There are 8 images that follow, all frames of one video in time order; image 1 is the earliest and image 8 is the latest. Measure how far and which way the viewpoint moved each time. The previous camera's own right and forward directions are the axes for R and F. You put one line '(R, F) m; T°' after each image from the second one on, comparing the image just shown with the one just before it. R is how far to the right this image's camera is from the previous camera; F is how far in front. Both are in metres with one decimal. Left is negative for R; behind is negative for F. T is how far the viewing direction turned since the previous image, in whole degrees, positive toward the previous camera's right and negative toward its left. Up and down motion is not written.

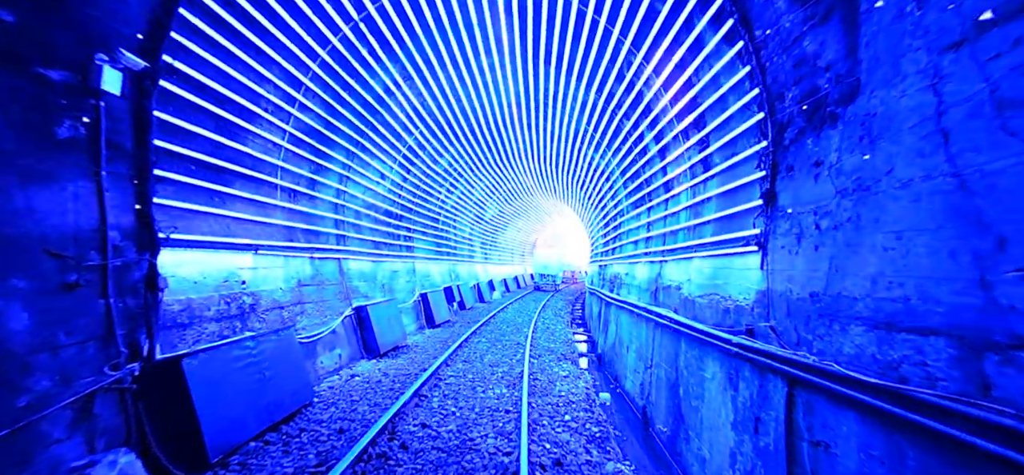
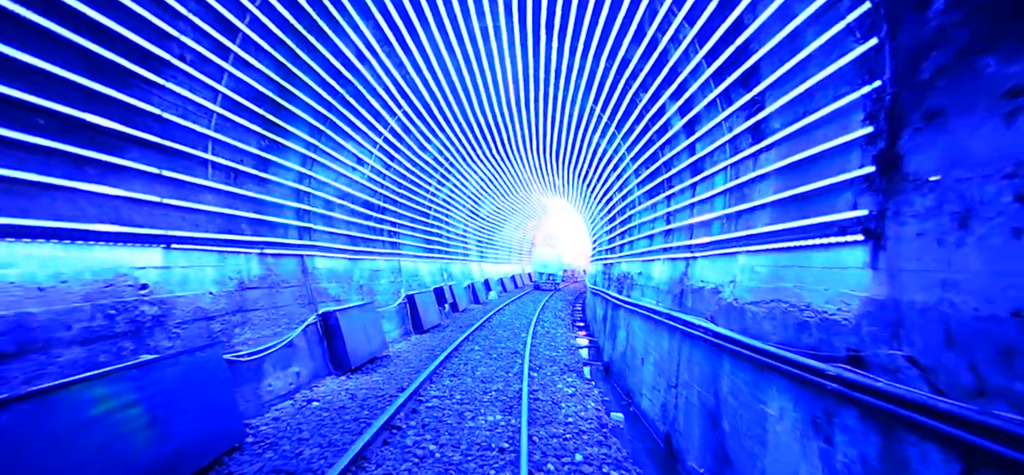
(0.0, +0.8) m; 0°
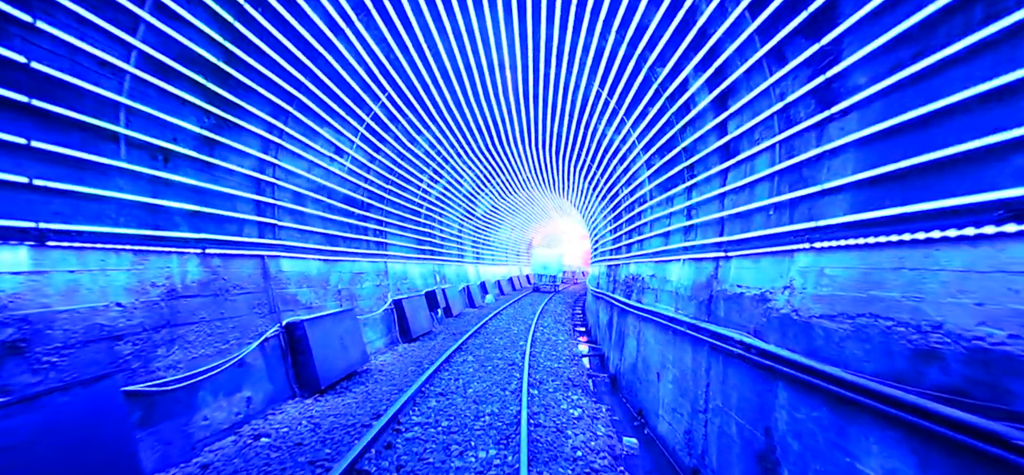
(0.0, +0.6) m; 0°
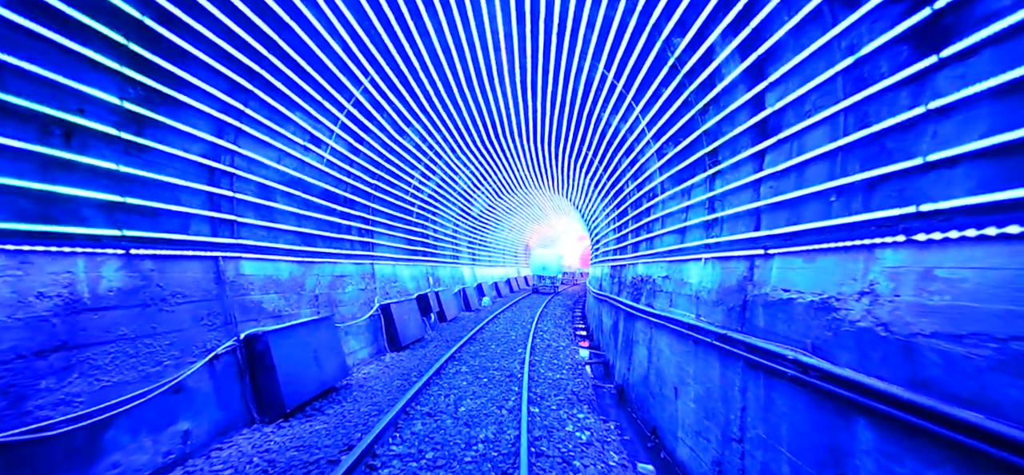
(0.0, +0.6) m; 0°
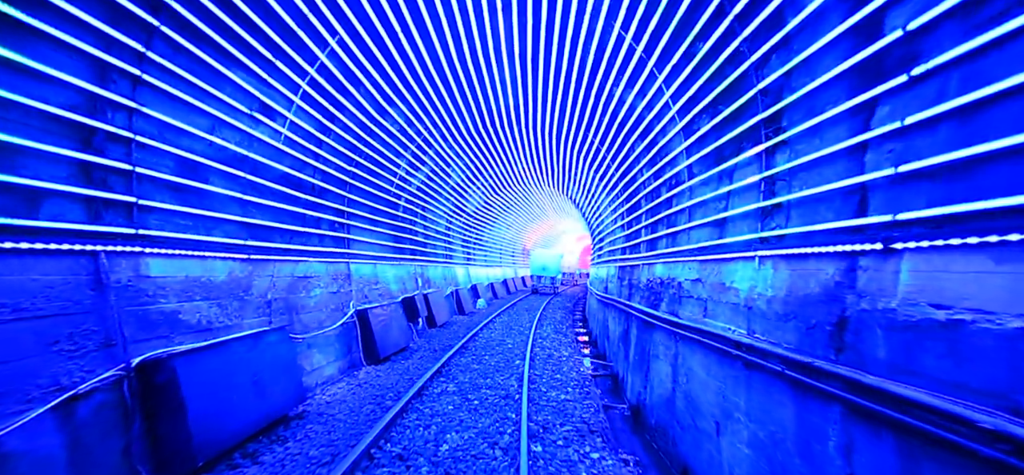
(0.0, +0.9) m; 0°
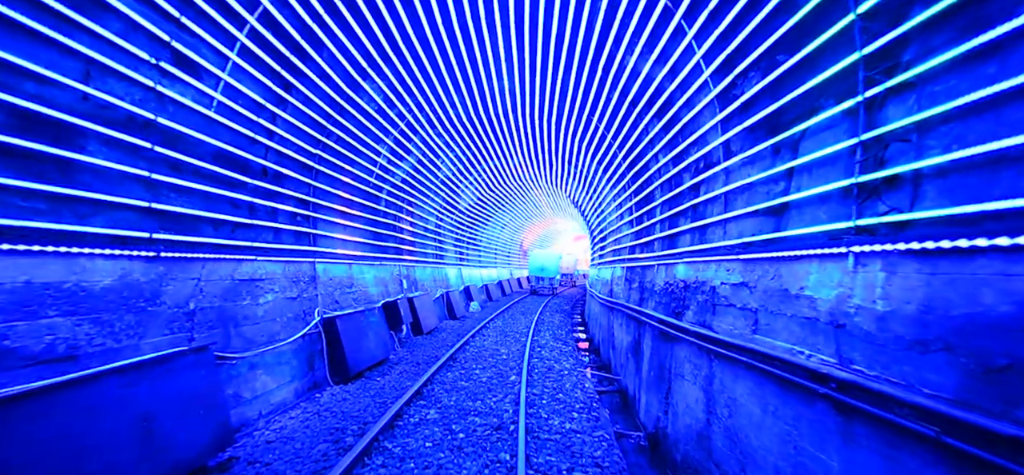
(0.0, +0.9) m; +1°
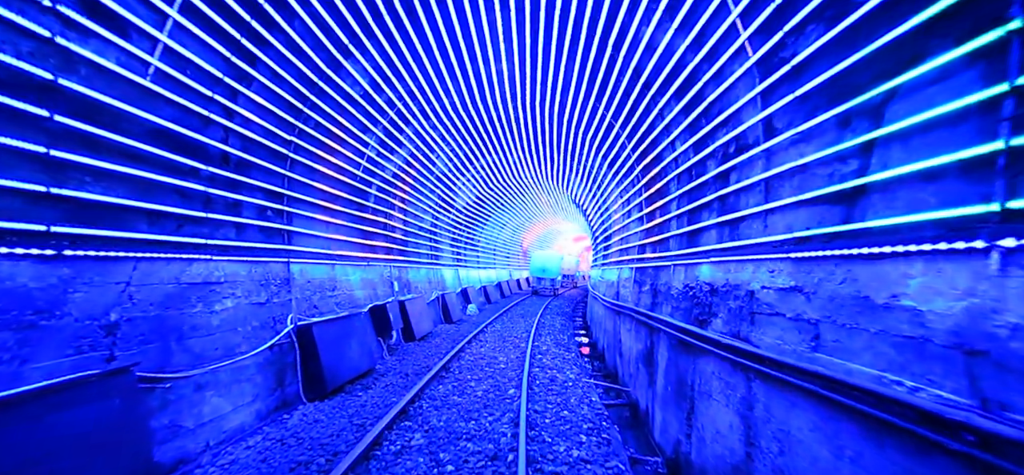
(0.0, +0.6) m; 0°
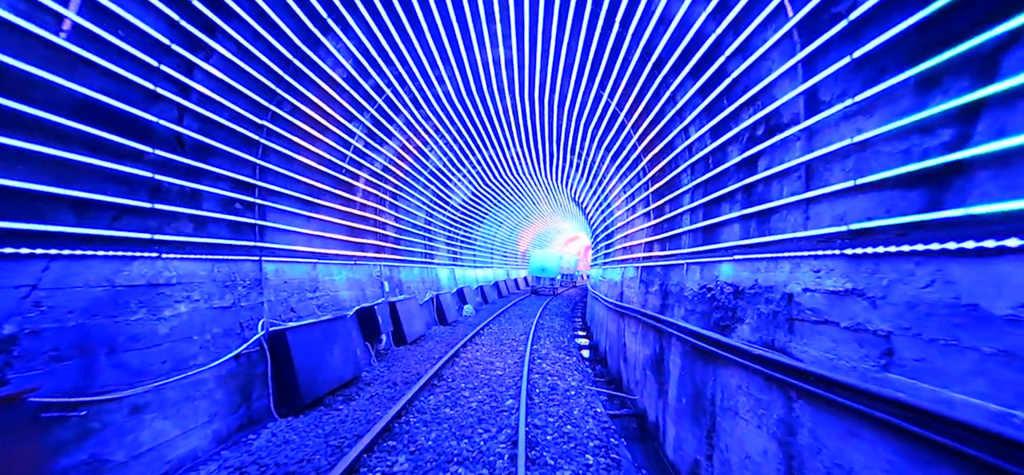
(0.0, +0.5) m; 0°
